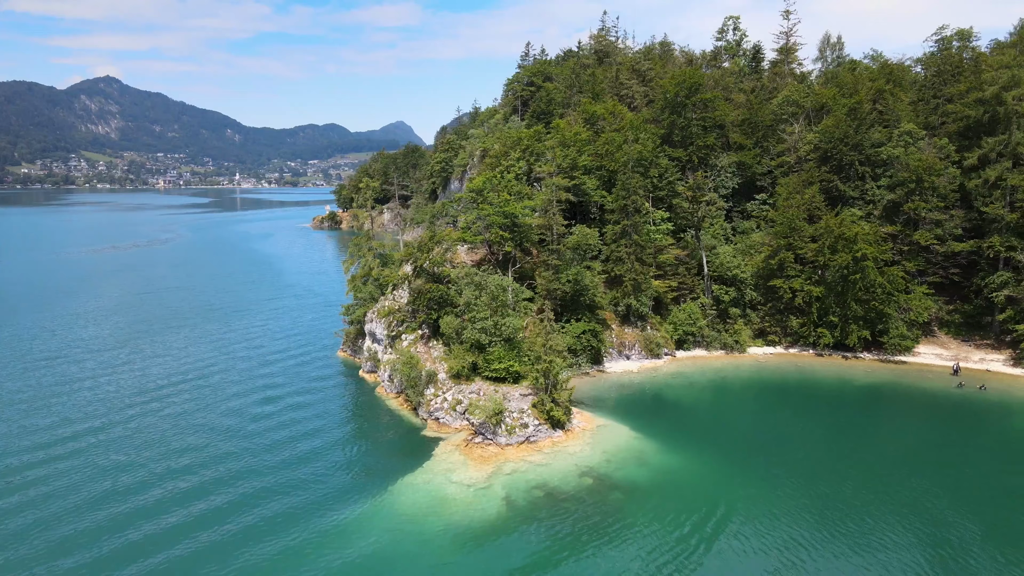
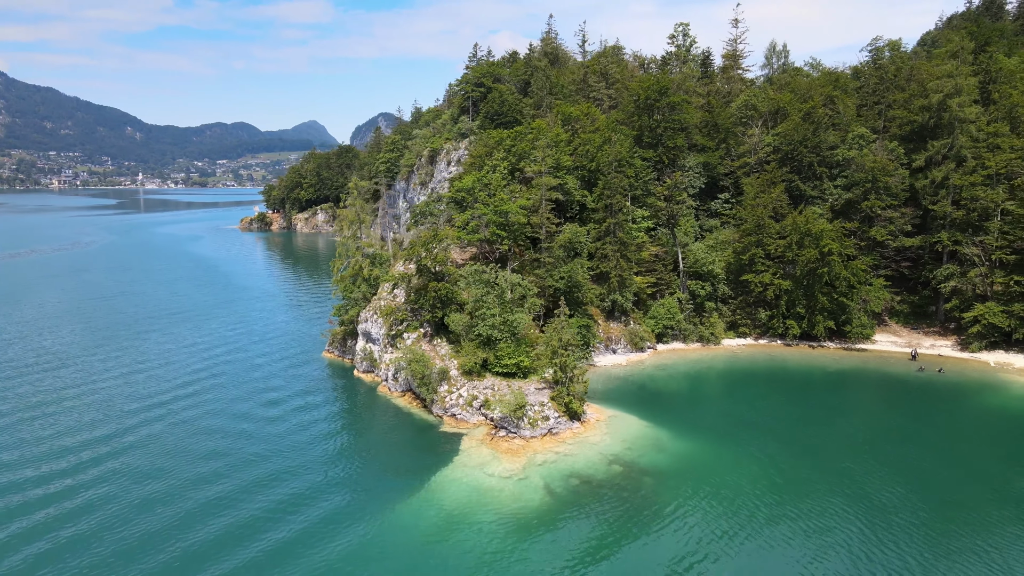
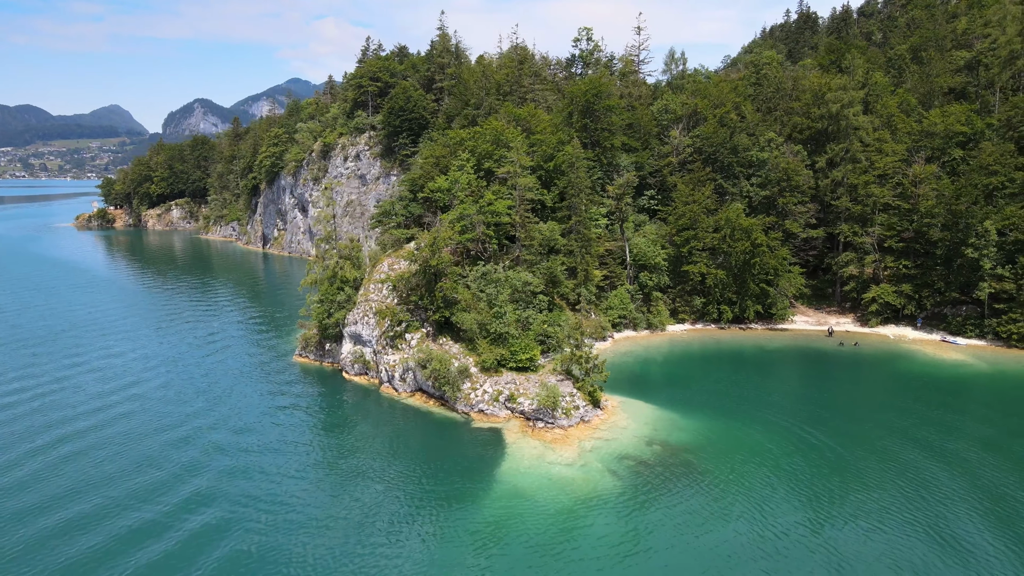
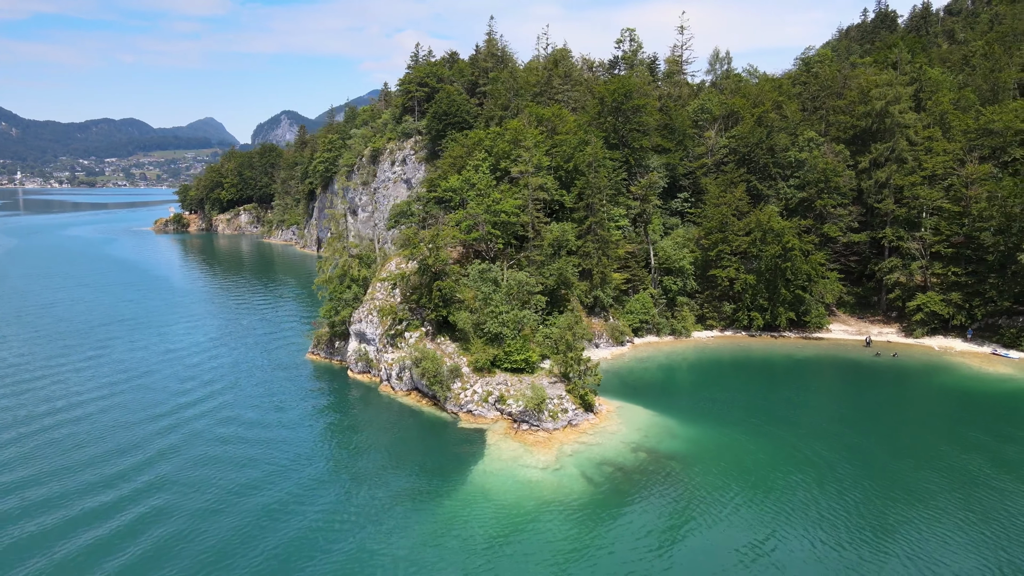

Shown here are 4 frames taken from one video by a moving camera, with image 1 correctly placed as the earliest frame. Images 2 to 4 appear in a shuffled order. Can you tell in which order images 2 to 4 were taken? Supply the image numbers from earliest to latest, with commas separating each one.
2, 4, 3
